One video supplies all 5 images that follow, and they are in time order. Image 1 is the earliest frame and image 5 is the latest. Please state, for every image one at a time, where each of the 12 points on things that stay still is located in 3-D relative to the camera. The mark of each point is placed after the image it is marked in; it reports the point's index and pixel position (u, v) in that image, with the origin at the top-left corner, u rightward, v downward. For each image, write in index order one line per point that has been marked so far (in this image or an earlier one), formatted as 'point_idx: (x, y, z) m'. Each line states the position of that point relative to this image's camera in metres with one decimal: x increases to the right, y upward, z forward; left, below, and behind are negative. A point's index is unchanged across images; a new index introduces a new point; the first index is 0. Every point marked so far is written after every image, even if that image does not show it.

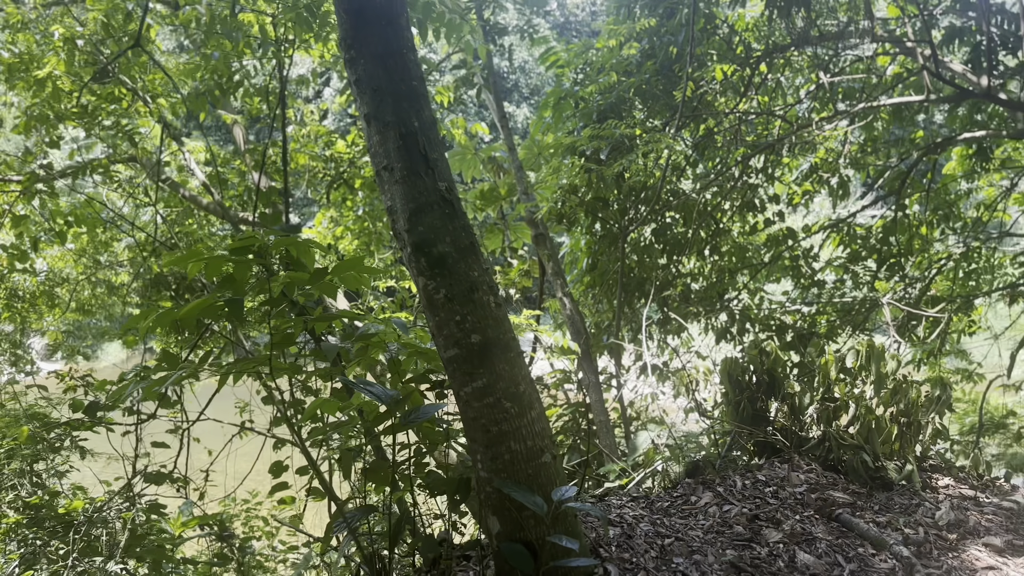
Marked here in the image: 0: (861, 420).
0: (+1.1, -0.4, +2.6) m
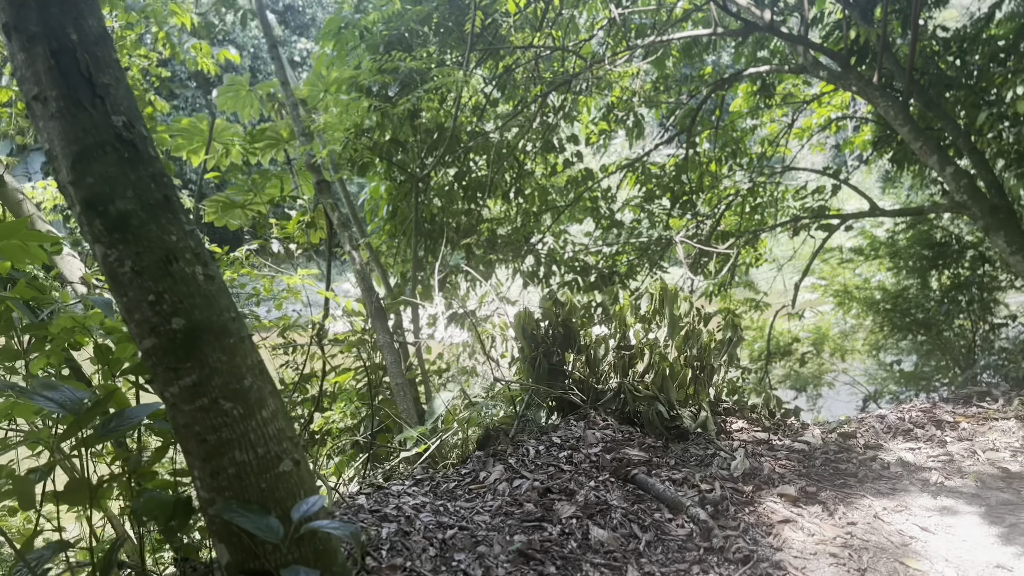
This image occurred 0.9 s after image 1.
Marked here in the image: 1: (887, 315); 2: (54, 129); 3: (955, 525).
0: (+0.4, -0.2, +2.5) m
1: (+3.0, -0.2, +6.5) m
2: (-0.7, +0.2, +1.2) m
3: (+1.0, -0.5, +1.8) m
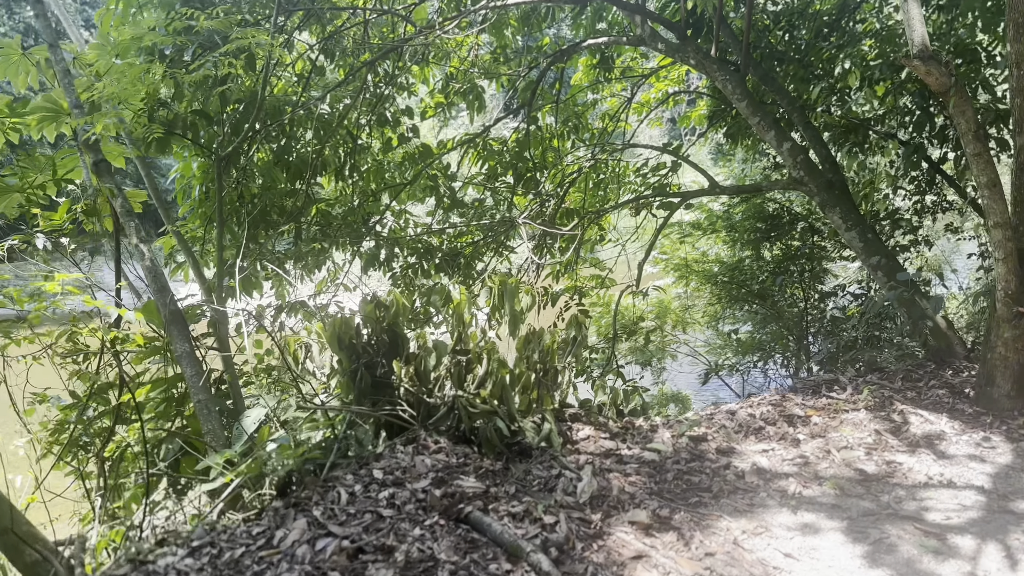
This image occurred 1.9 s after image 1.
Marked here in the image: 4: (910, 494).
0: (-0.1, -0.2, +2.2) m
1: (+1.7, 0.0, +6.6) m
2: (-1.0, +0.2, +0.7) m
3: (+0.6, -0.5, +1.6) m
4: (+0.9, -0.5, +1.9) m
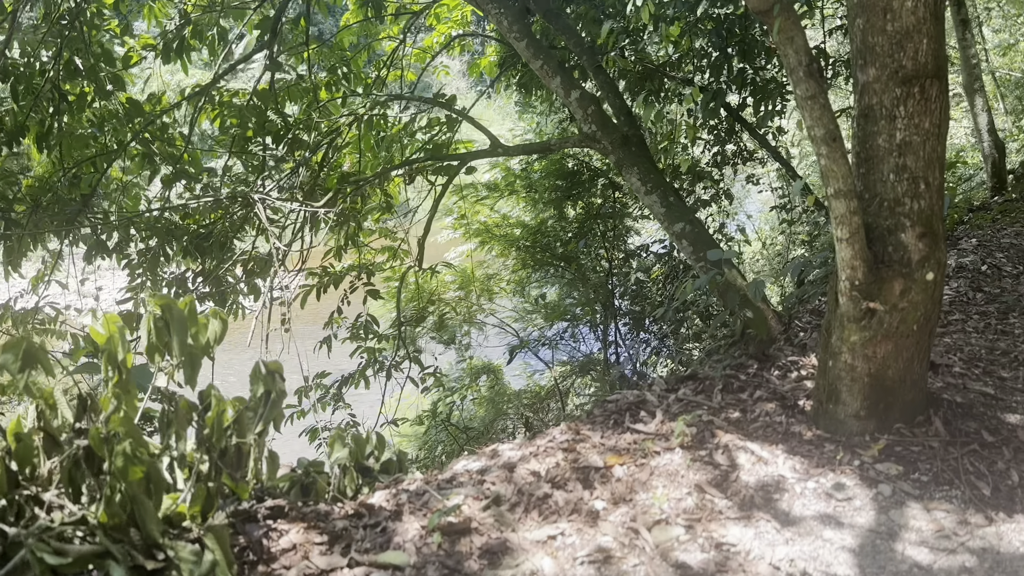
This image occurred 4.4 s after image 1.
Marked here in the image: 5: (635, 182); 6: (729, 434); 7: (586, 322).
0: (-0.7, -0.3, +1.4) m
1: (+0.1, +0.3, +6.0) m
2: (-1.2, 0.0, -0.3) m
3: (+0.1, -0.6, +1.0) m
4: (+0.4, -0.5, +1.3) m
5: (+0.5, +0.4, +3.4) m
6: (+0.5, -0.3, +1.8) m
7: (+0.5, -0.2, +5.8) m
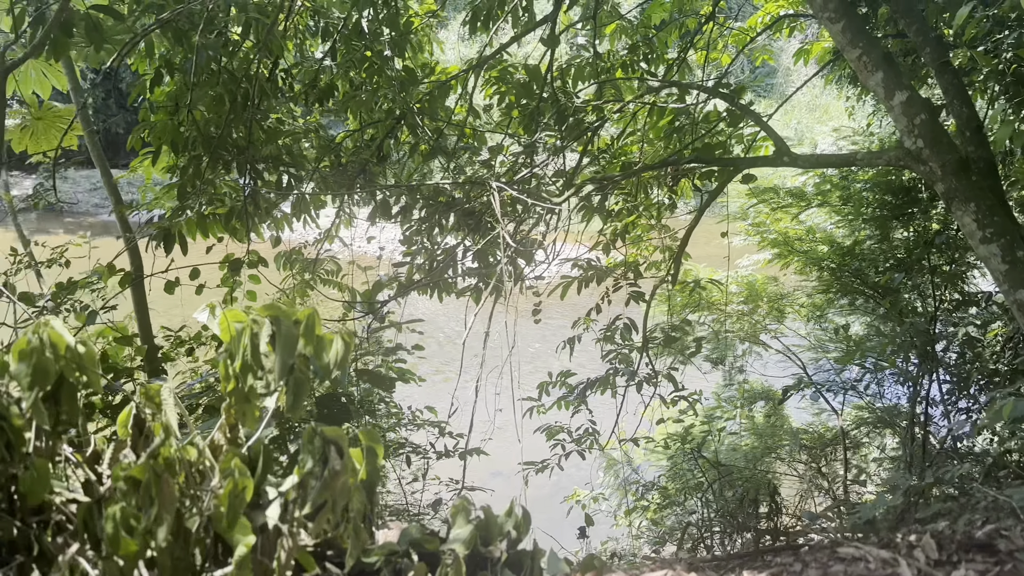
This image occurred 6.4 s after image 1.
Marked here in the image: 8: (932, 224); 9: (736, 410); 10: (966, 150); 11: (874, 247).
0: (-0.5, -0.3, +1.1) m
1: (+2.0, +0.1, +5.1) m
2: (-1.6, 0.0, -0.2) m
3: (0.0, -0.7, +0.5) m
4: (+0.4, -0.7, +0.6) m
5: (+1.4, +0.2, +2.5) m
6: (+0.7, -0.5, +1.1) m
7: (+2.2, -0.5, +4.8) m
8: (+2.3, +0.3, +4.6) m
9: (+1.5, -0.8, +5.5) m
10: (+1.4, +0.5, +2.6) m
11: (+2.1, +0.2, +4.9) m
